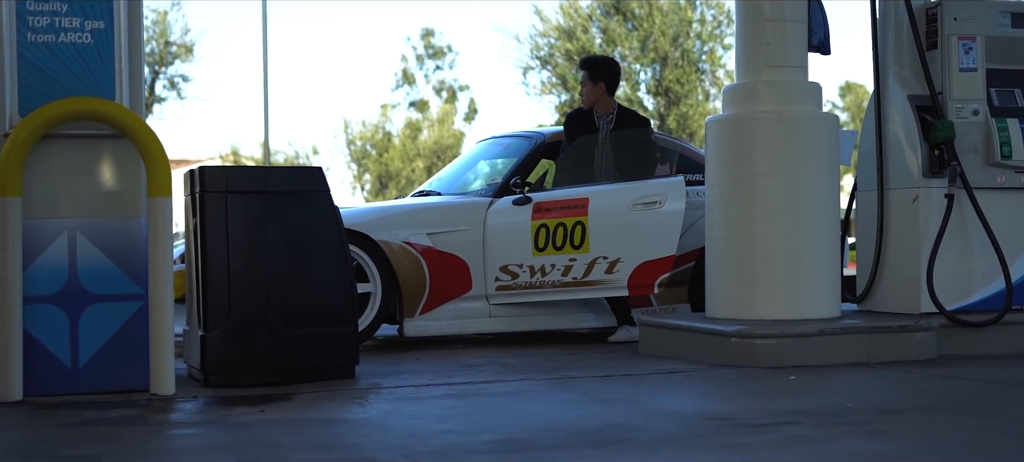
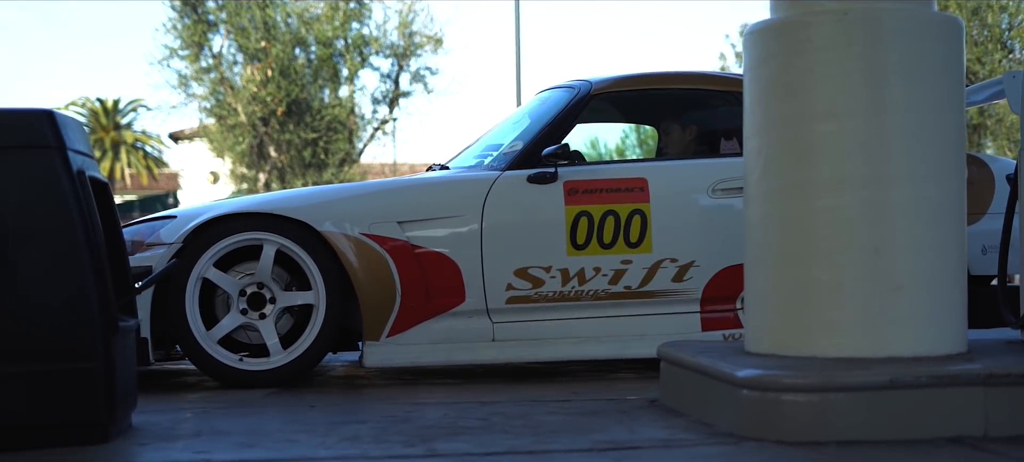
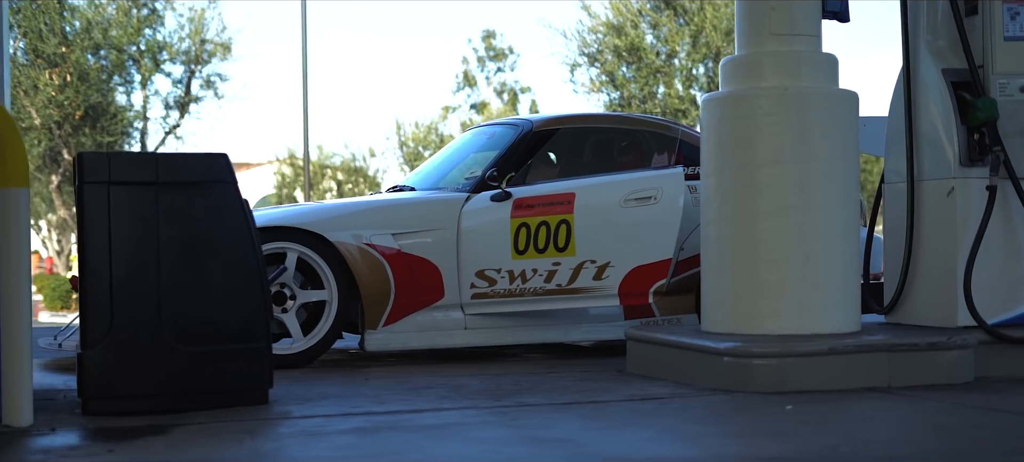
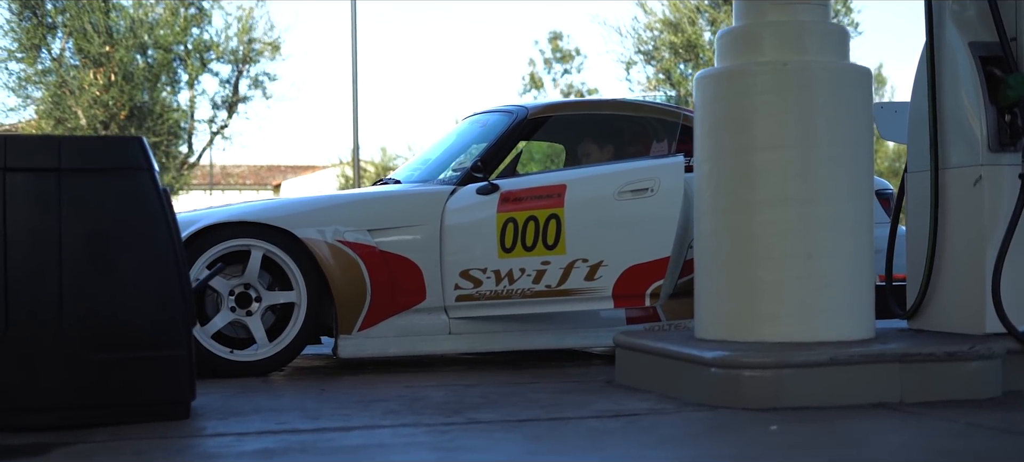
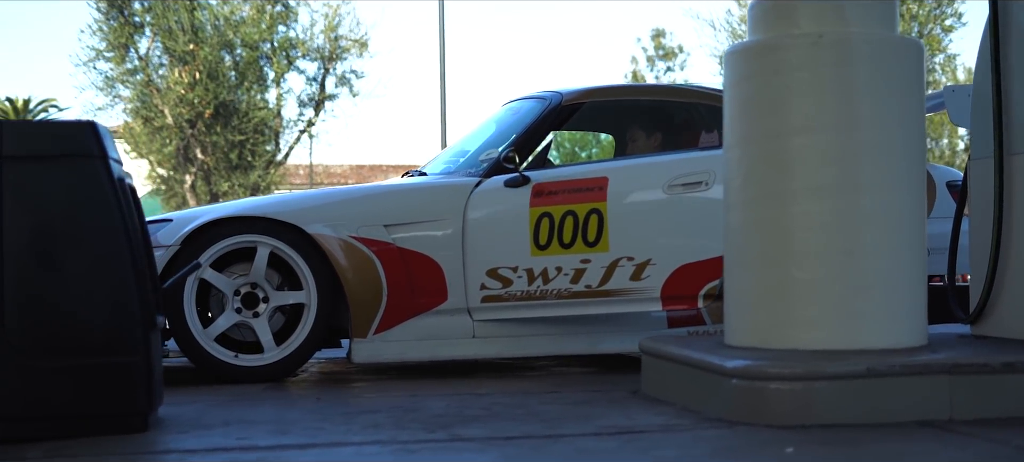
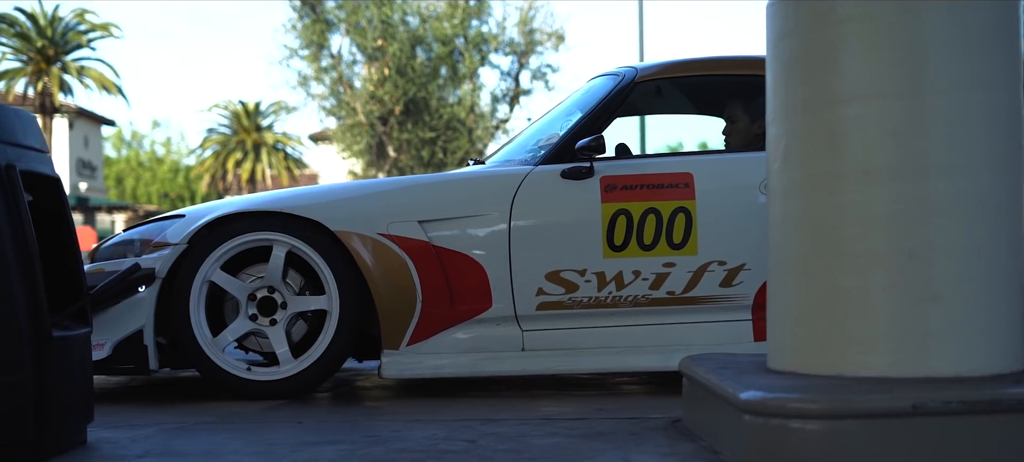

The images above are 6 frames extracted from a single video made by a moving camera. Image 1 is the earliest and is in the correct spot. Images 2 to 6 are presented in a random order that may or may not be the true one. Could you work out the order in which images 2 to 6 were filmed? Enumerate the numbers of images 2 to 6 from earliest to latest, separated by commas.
3, 4, 5, 2, 6
